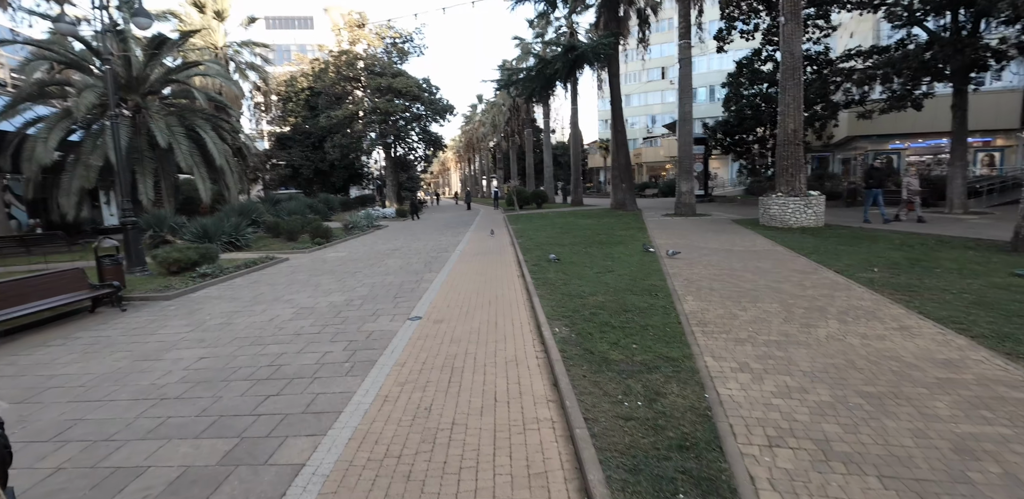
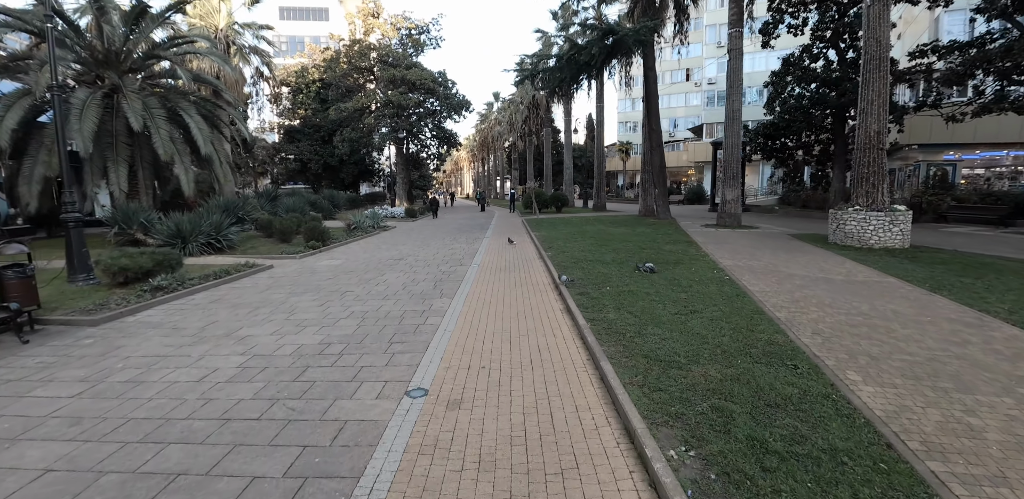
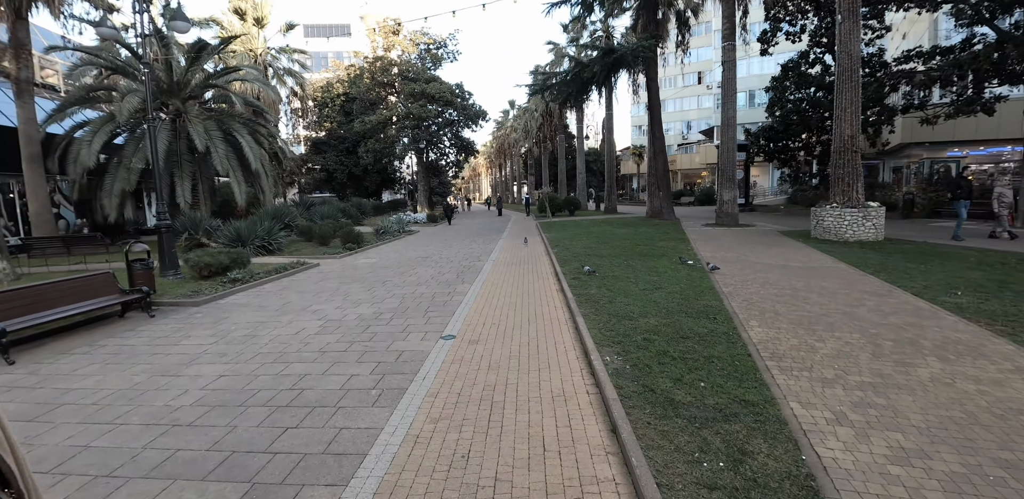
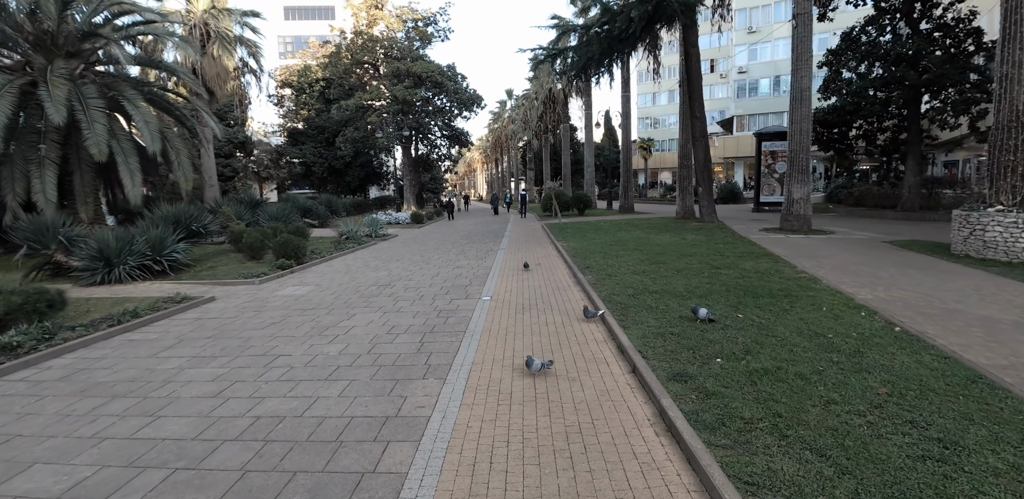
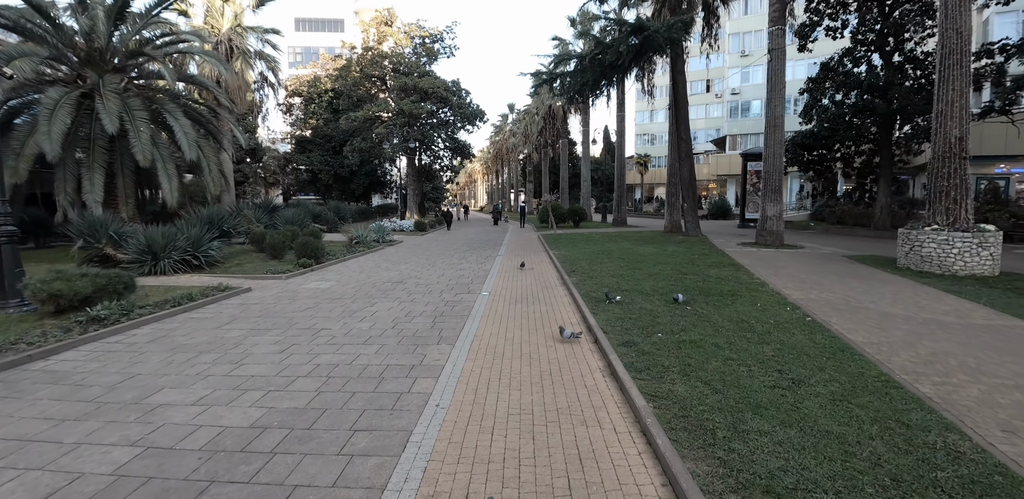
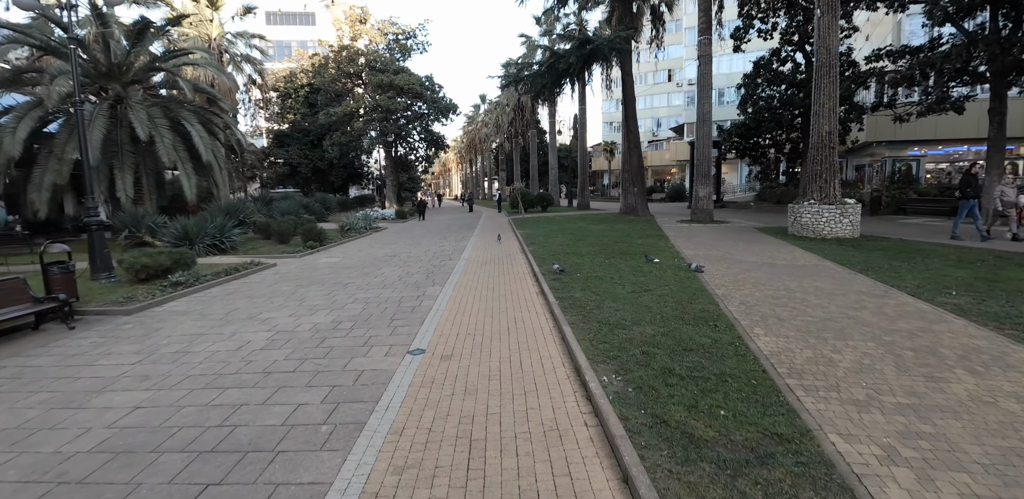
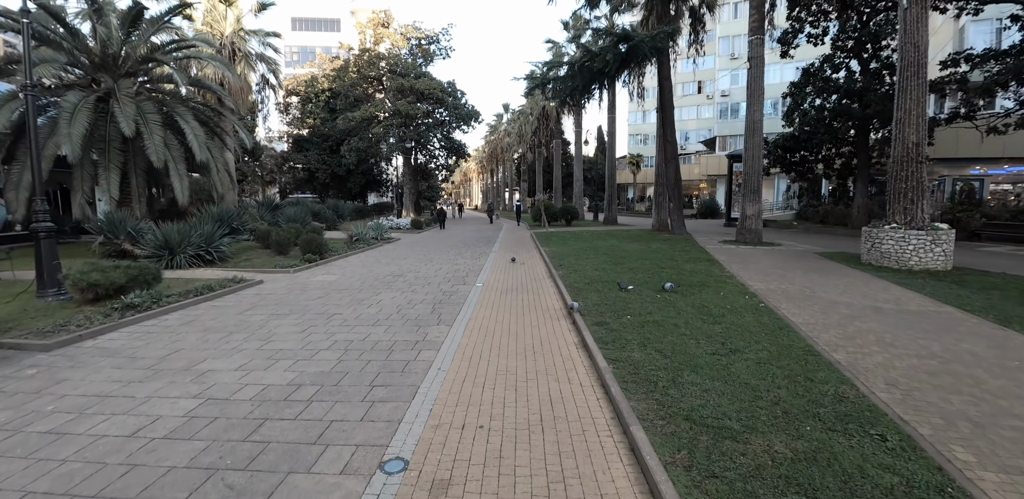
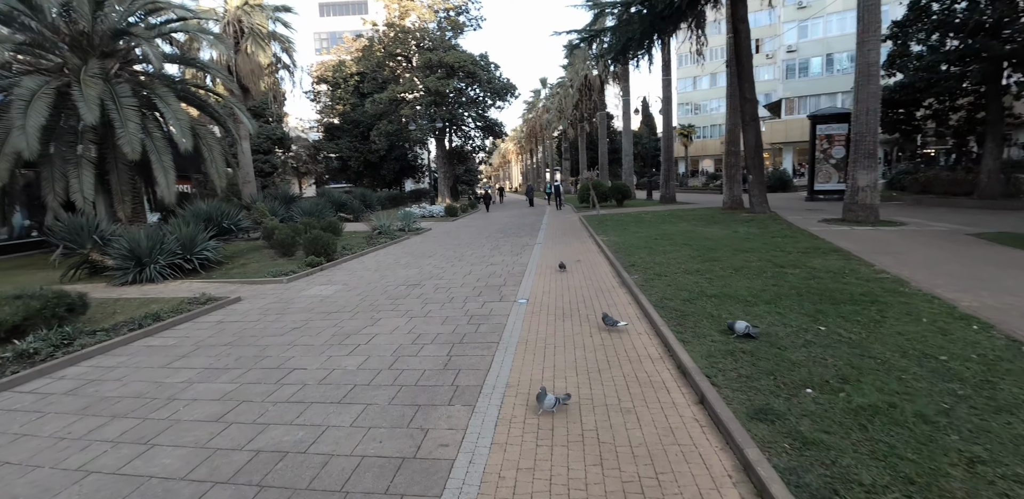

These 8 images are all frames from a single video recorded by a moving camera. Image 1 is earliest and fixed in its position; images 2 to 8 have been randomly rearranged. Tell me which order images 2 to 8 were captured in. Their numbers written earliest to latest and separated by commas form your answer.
3, 6, 2, 7, 5, 4, 8
